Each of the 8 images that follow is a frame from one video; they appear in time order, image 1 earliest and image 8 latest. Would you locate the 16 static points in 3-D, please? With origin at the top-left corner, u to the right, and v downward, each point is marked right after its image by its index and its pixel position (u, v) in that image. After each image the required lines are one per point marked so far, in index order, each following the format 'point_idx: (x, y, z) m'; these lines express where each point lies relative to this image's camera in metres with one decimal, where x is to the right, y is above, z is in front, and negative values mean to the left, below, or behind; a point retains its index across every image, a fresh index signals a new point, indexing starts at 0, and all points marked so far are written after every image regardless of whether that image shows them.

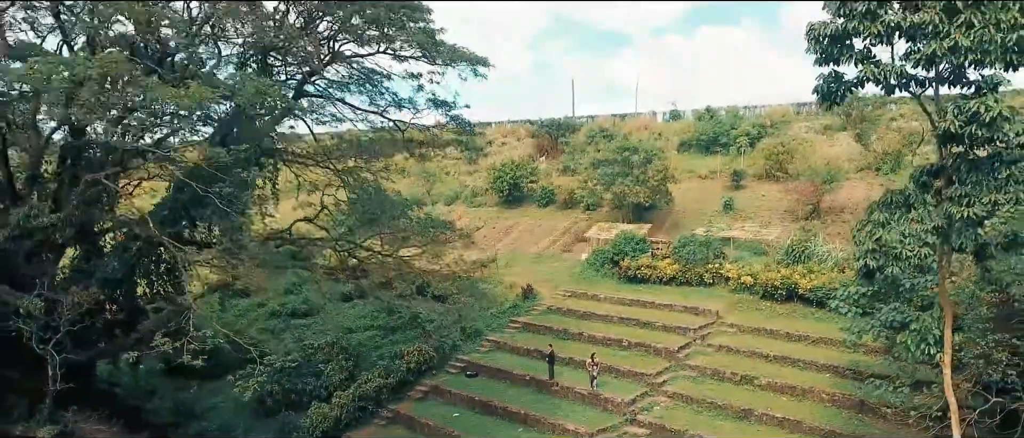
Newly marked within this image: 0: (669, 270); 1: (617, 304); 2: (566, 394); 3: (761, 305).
0: (+3.6, -1.2, +14.8) m
1: (+2.3, -1.8, +14.3) m
2: (+0.9, -3.0, +11.1) m
3: (+5.1, -1.8, +13.3) m
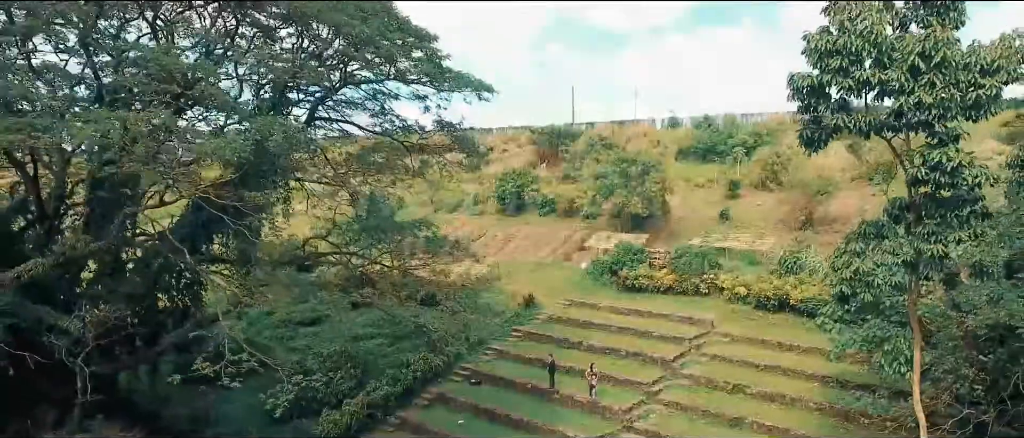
0: (+3.6, -1.4, +15.3) m
1: (+2.3, -2.1, +14.8) m
2: (+1.0, -3.3, +11.6) m
3: (+5.1, -2.0, +13.8) m
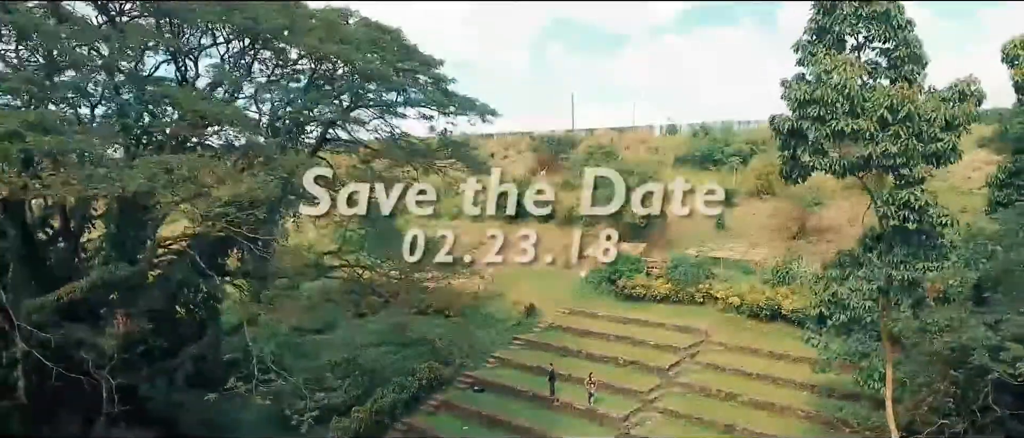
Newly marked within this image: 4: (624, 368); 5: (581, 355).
0: (+3.6, -1.7, +15.8) m
1: (+2.3, -2.4, +15.3) m
2: (+1.0, -3.5, +12.1) m
3: (+5.2, -2.3, +14.3) m
4: (+2.2, -3.0, +13.1) m
5: (+1.4, -2.9, +13.8) m
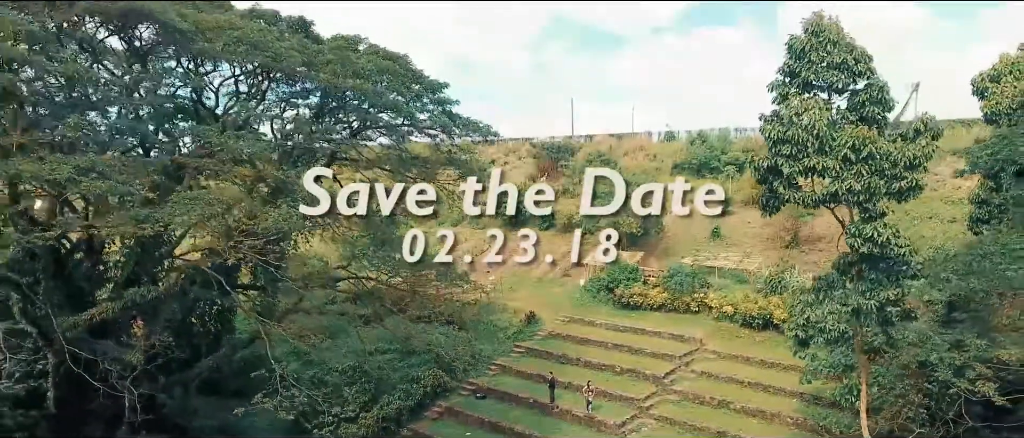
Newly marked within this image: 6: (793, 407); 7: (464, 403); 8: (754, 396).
0: (+3.7, -2.0, +16.3) m
1: (+2.4, -2.7, +15.8) m
2: (+1.0, -3.8, +12.6) m
3: (+5.2, -2.6, +14.8) m
4: (+2.3, -3.3, +13.7) m
5: (+1.5, -3.1, +14.3) m
6: (+5.1, -3.4, +11.7) m
7: (-1.0, -3.8, +13.3) m
8: (+4.5, -3.3, +12.2) m
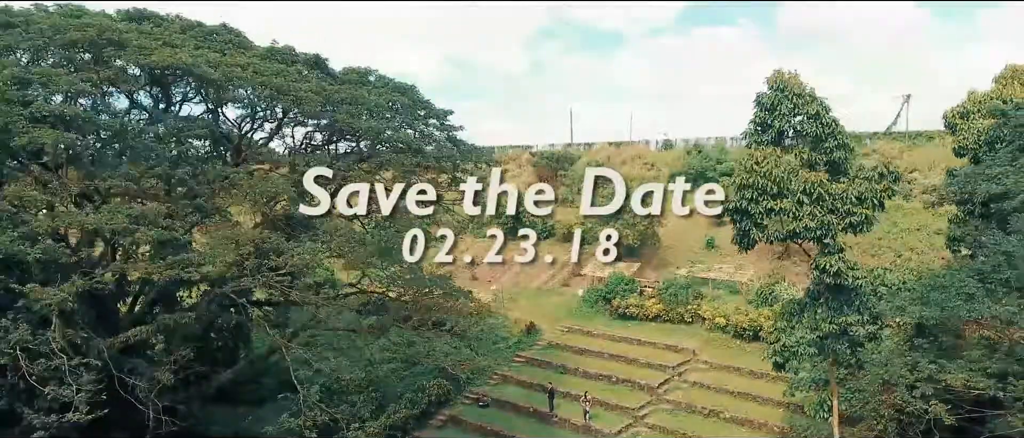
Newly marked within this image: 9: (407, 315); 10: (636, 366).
0: (+3.7, -2.3, +17.0) m
1: (+2.4, -3.0, +16.4) m
2: (+1.0, -4.2, +13.2) m
3: (+5.2, -2.9, +15.4) m
4: (+2.3, -3.6, +14.3) m
5: (+1.5, -3.5, +14.9) m
6: (+5.1, -3.7, +12.3) m
7: (-1.0, -4.1, +14.0) m
8: (+4.6, -3.7, +12.9) m
9: (-2.1, -1.9, +12.9) m
10: (+2.9, -3.4, +15.0) m
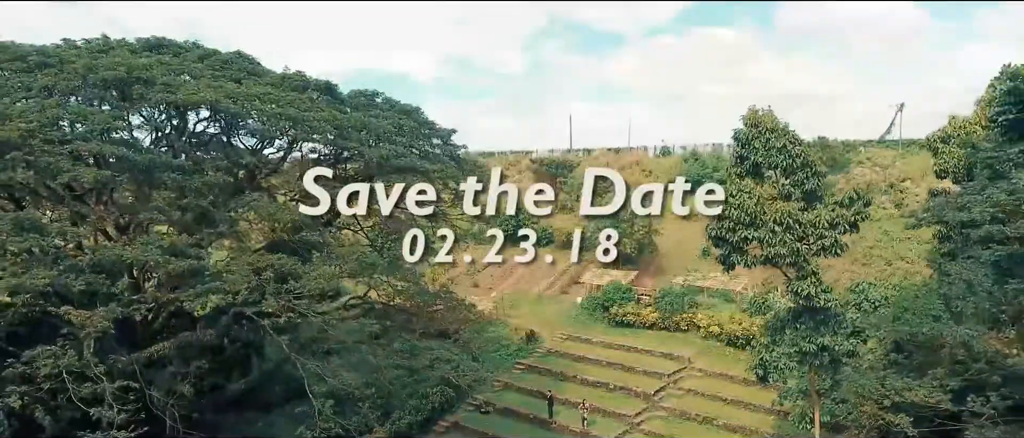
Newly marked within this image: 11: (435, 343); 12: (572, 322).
0: (+3.7, -2.6, +17.4) m
1: (+2.4, -3.3, +16.9) m
2: (+1.1, -4.5, +13.7) m
3: (+5.2, -3.2, +15.9) m
4: (+2.3, -3.9, +14.8) m
5: (+1.5, -3.8, +15.4) m
6: (+5.1, -4.0, +12.8) m
7: (-0.9, -4.4, +14.4) m
8: (+4.6, -4.0, +13.4) m
9: (-2.1, -2.2, +13.4) m
10: (+2.9, -3.7, +15.5) m
11: (-1.6, -2.6, +13.5) m
12: (+1.7, -2.9, +18.3) m
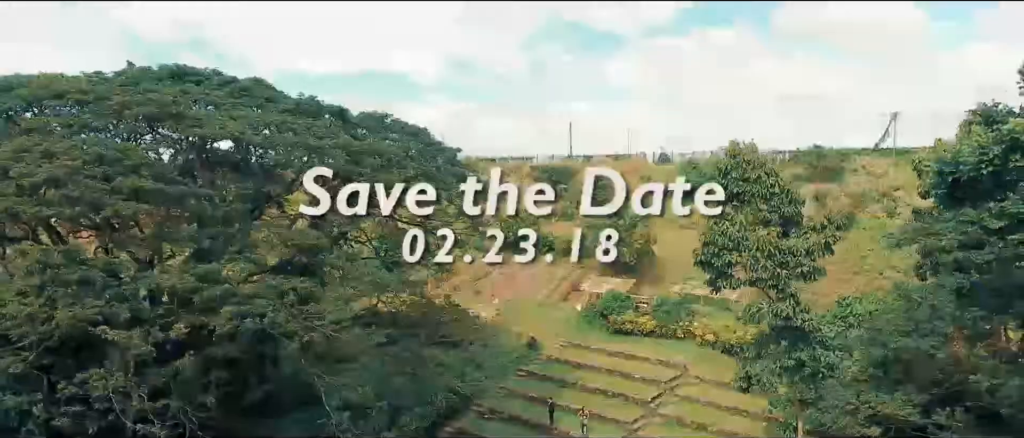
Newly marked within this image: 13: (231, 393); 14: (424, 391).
0: (+3.8, -2.9, +18.0) m
1: (+2.5, -3.6, +17.4) m
2: (+1.1, -4.8, +14.3) m
3: (+5.3, -3.5, +16.5) m
4: (+2.4, -4.2, +15.3) m
5: (+1.5, -4.1, +16.0) m
6: (+5.1, -4.3, +13.4) m
7: (-0.9, -4.7, +15.0) m
8: (+4.6, -4.3, +13.9) m
9: (-2.0, -2.5, +14.0) m
10: (+2.9, -4.0, +16.0) m
11: (-1.5, -2.9, +14.1) m
12: (+1.7, -3.2, +18.9) m
13: (-5.5, -3.4, +12.7) m
14: (-1.8, -3.5, +13.4) m
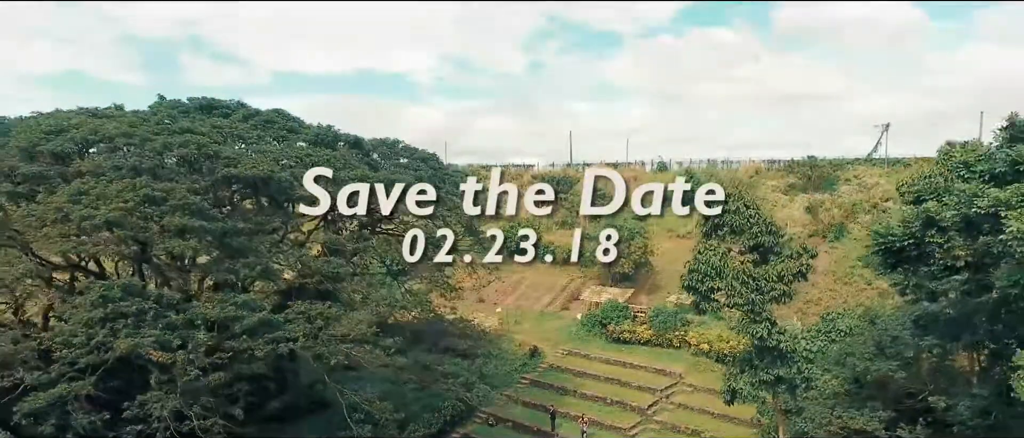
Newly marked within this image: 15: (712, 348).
0: (+3.8, -3.3, +18.8) m
1: (+2.5, -4.0, +18.2) m
2: (+1.2, -5.2, +15.0) m
3: (+5.3, -3.9, +17.2) m
4: (+2.4, -4.6, +16.1) m
5: (+1.6, -4.5, +16.7) m
6: (+5.2, -4.7, +14.1) m
7: (-0.8, -5.1, +15.8) m
8: (+4.7, -4.7, +14.7) m
9: (-2.0, -2.9, +14.8) m
10: (+3.0, -4.4, +16.8) m
11: (-1.4, -3.3, +14.8) m
12: (+1.8, -3.6, +19.6) m
13: (-5.4, -3.8, +13.5) m
14: (-1.7, -3.9, +14.2) m
15: (+5.4, -3.5, +17.5) m
